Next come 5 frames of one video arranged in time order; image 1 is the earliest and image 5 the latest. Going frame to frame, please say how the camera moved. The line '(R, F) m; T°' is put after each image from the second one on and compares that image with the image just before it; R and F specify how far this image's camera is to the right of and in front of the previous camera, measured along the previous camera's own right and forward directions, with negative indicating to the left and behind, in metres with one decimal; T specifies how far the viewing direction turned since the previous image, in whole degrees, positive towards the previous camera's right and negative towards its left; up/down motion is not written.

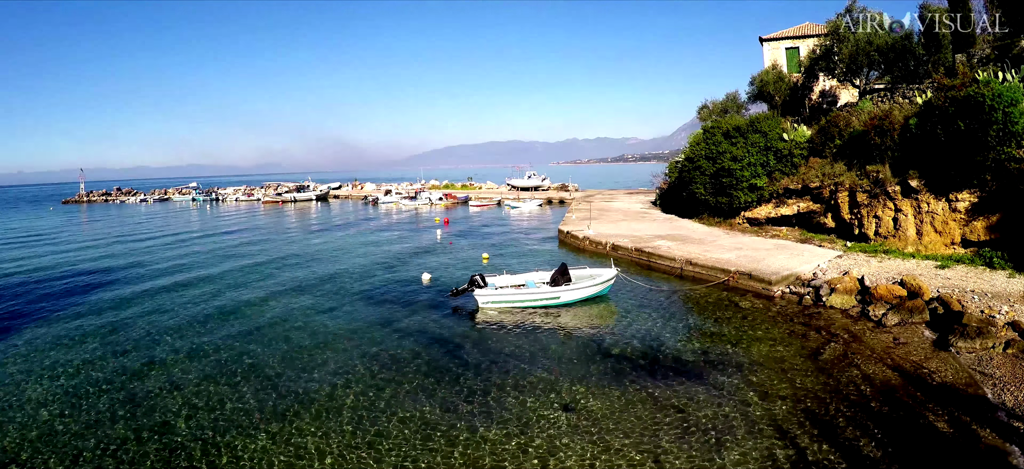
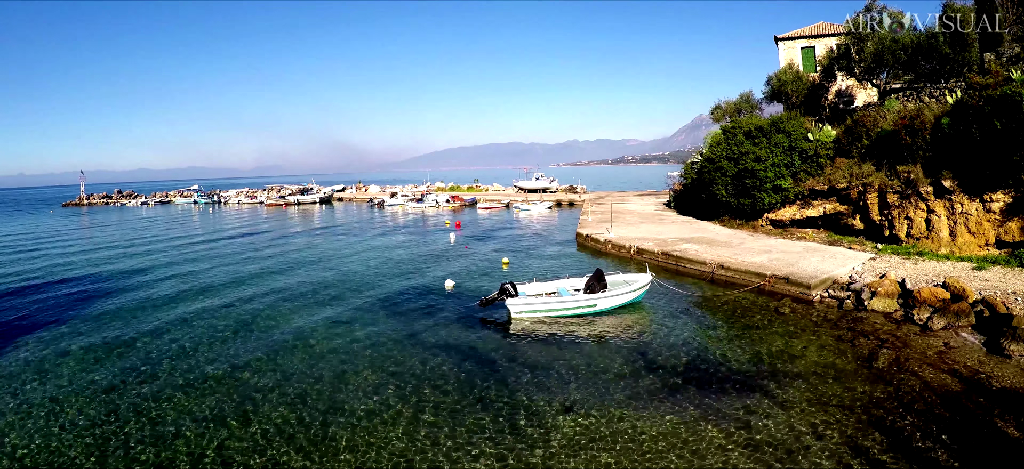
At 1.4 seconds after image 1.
(-1.3, +0.6) m; 0°
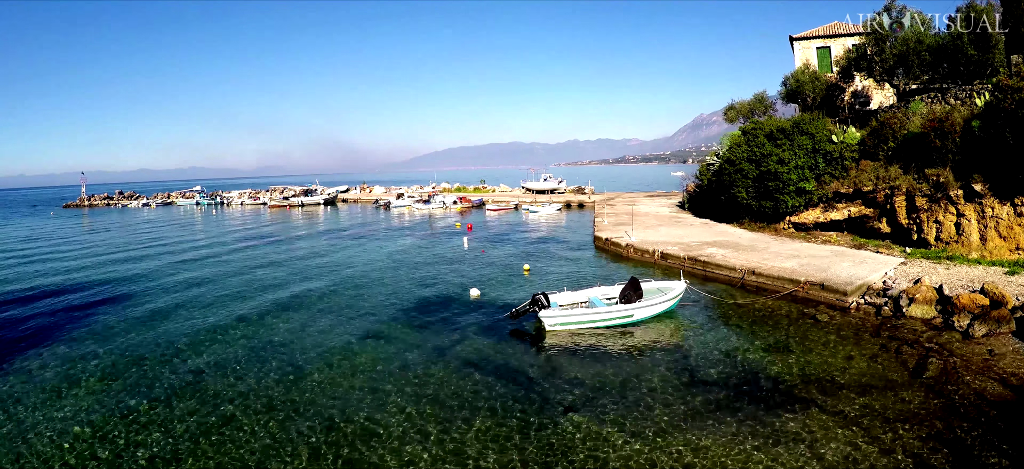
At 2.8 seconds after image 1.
(-1.3, +0.4) m; 0°
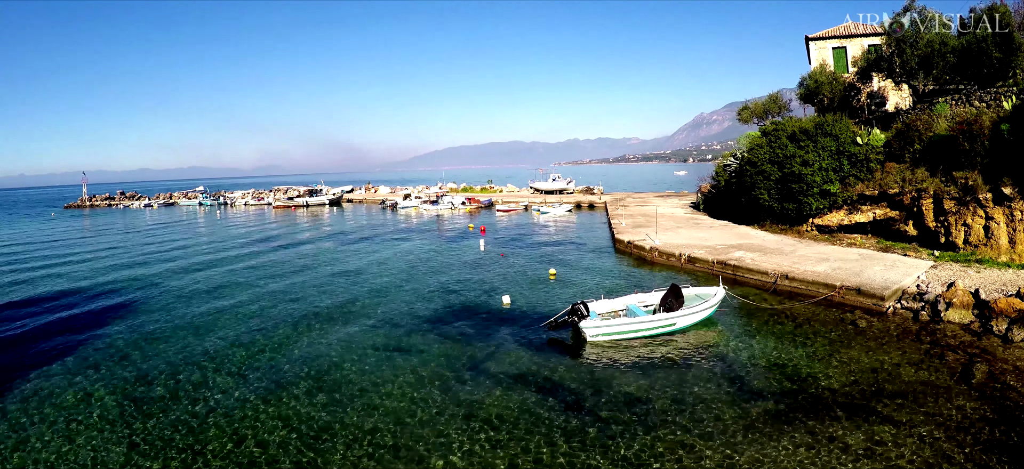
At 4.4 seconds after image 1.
(-1.5, +0.2) m; 0°
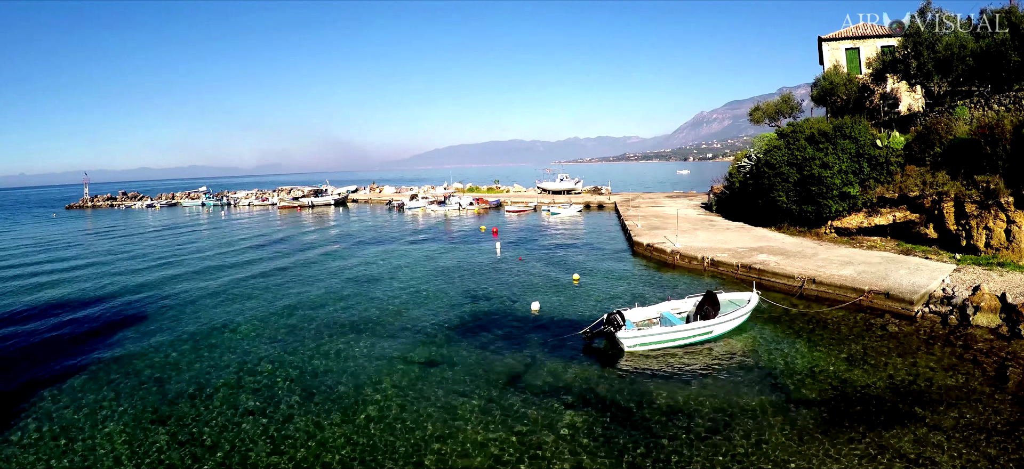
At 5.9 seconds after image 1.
(-1.4, -0.1) m; 0°
